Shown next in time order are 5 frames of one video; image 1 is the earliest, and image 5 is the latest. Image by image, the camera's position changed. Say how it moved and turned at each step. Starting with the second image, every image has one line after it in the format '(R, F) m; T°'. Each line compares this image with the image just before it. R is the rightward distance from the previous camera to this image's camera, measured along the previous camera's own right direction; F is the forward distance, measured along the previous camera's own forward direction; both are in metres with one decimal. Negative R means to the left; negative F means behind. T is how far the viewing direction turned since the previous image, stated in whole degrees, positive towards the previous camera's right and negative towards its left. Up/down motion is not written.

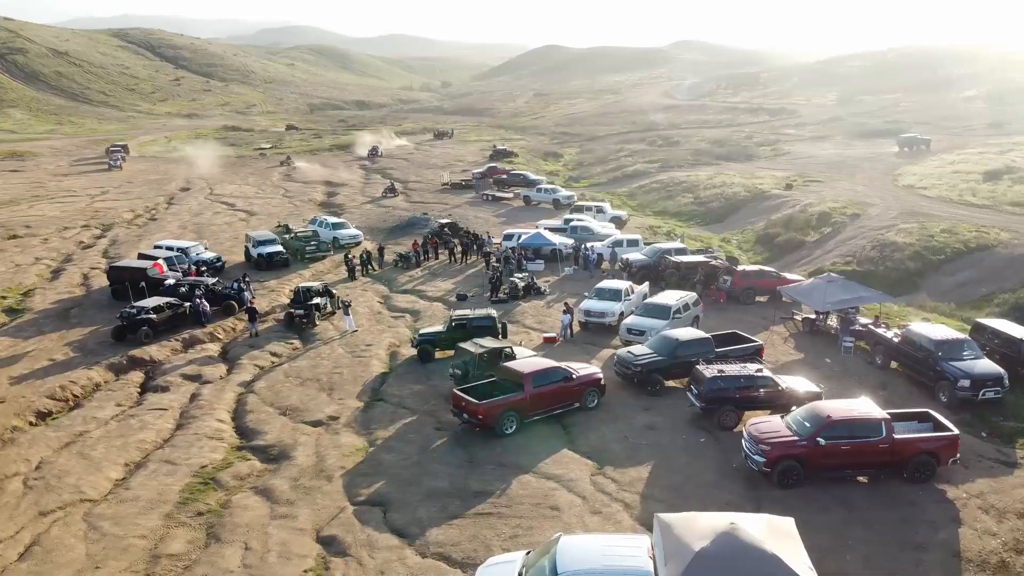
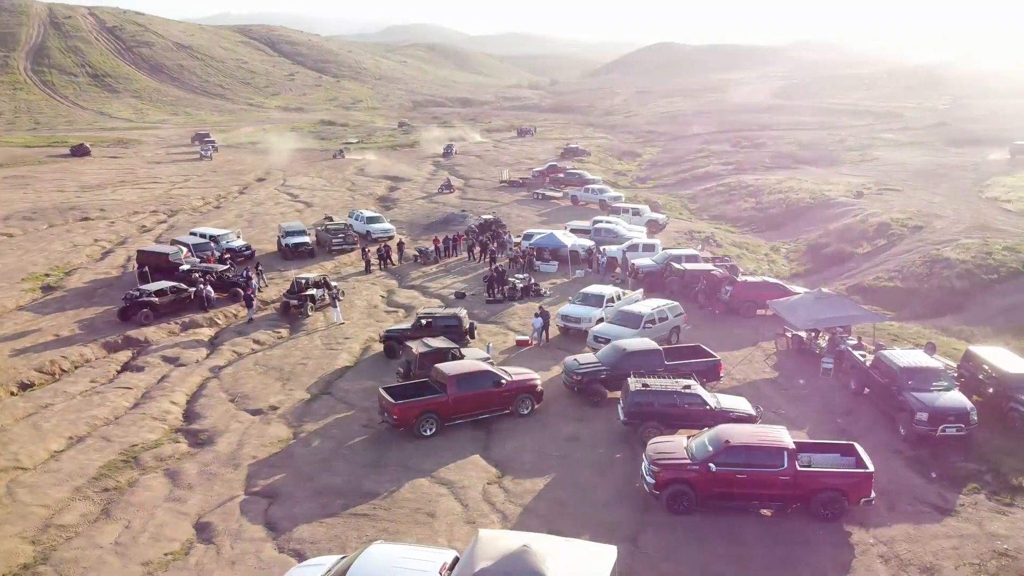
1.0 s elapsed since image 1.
(+4.4, +0.7) m; -8°
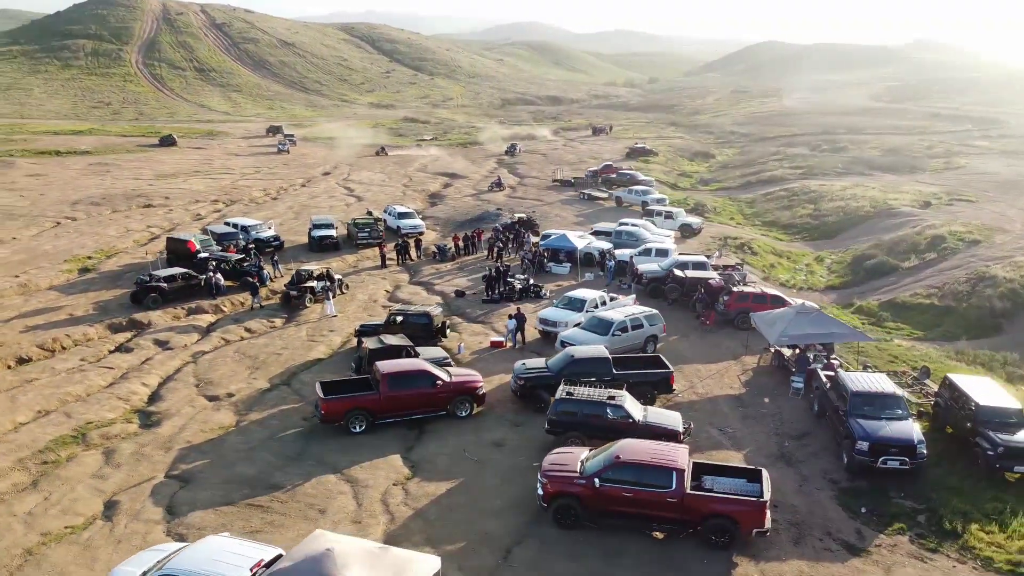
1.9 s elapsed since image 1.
(+3.9, +0.5) m; -7°
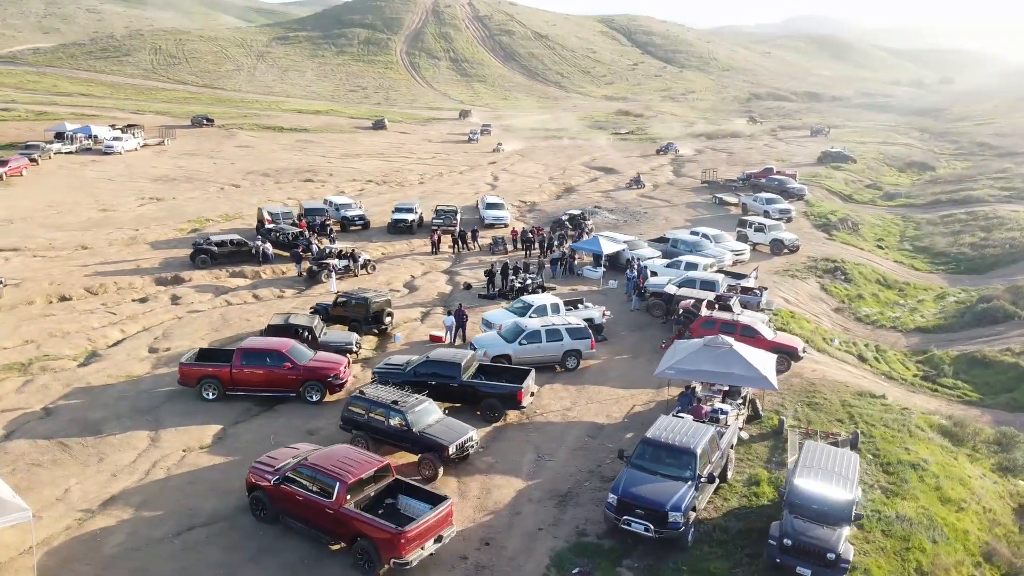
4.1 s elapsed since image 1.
(+9.7, +2.3) m; -20°
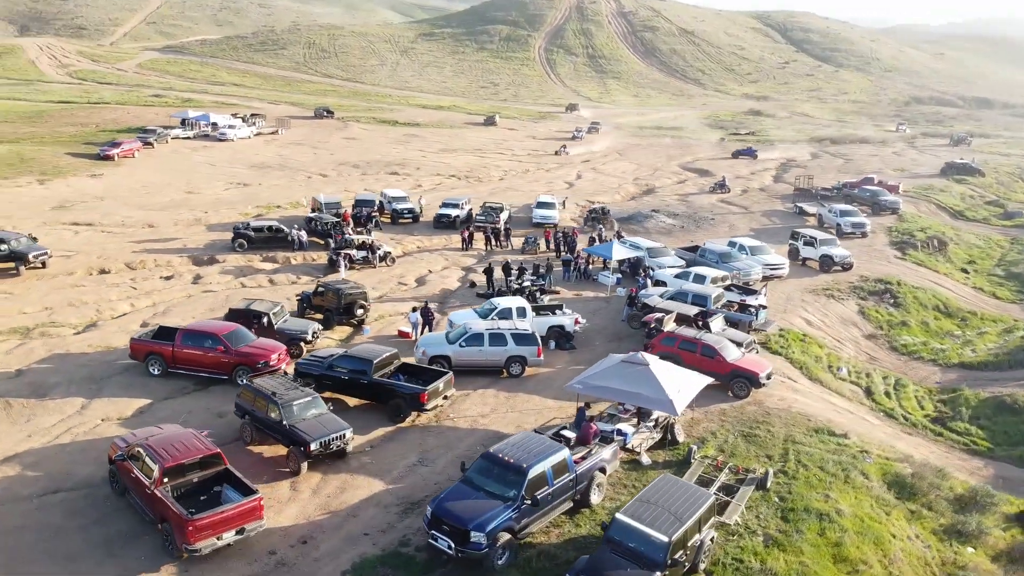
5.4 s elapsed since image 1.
(+5.6, +1.0) m; -11°
